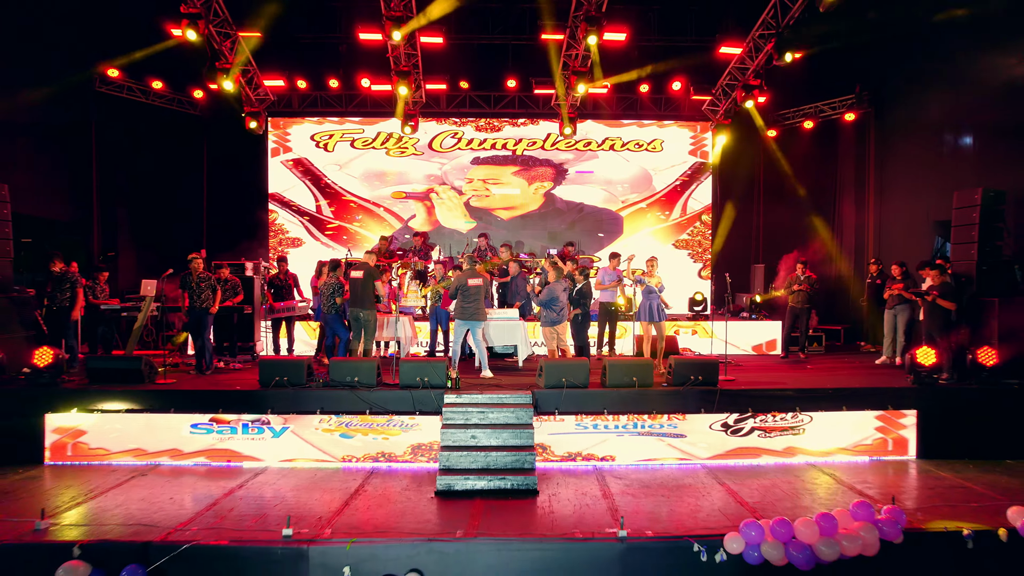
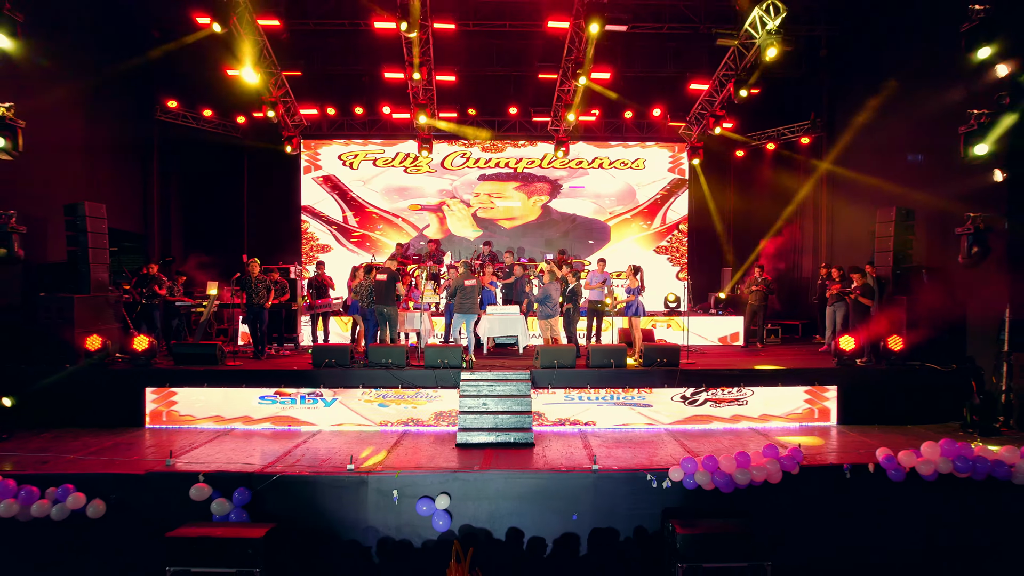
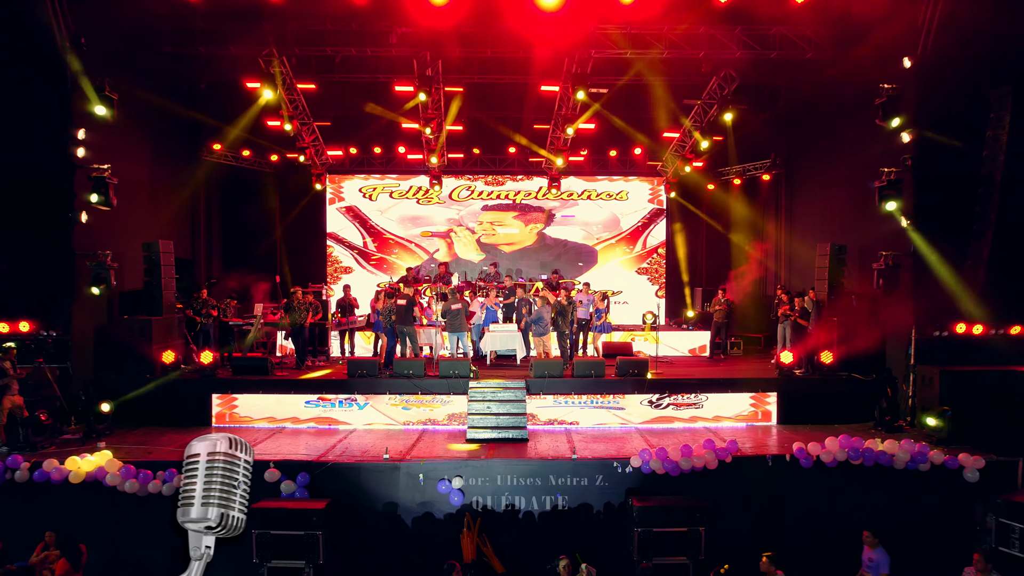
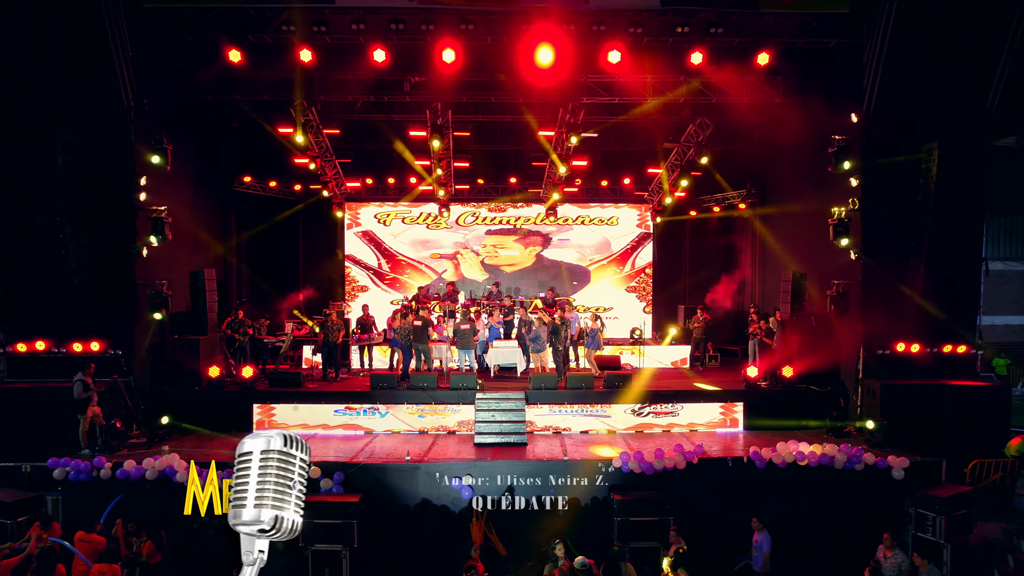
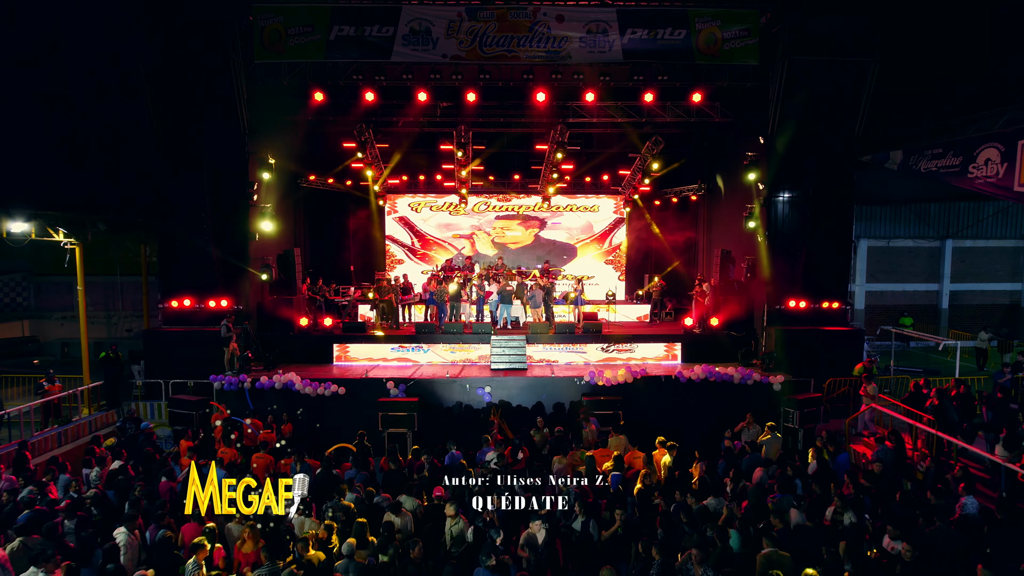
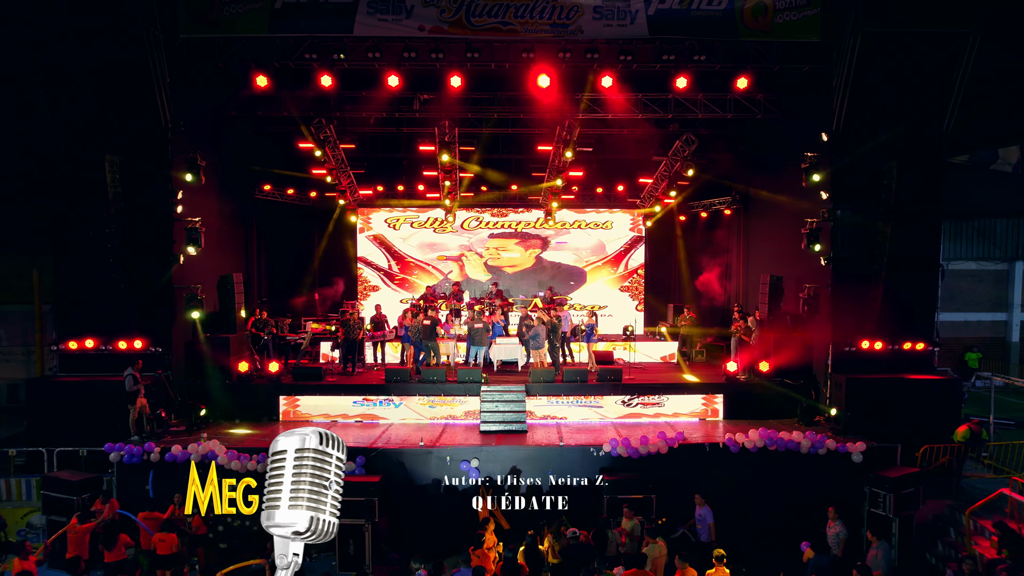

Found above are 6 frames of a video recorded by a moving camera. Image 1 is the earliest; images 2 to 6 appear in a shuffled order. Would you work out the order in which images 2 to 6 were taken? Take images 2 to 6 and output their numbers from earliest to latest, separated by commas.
2, 3, 4, 6, 5
